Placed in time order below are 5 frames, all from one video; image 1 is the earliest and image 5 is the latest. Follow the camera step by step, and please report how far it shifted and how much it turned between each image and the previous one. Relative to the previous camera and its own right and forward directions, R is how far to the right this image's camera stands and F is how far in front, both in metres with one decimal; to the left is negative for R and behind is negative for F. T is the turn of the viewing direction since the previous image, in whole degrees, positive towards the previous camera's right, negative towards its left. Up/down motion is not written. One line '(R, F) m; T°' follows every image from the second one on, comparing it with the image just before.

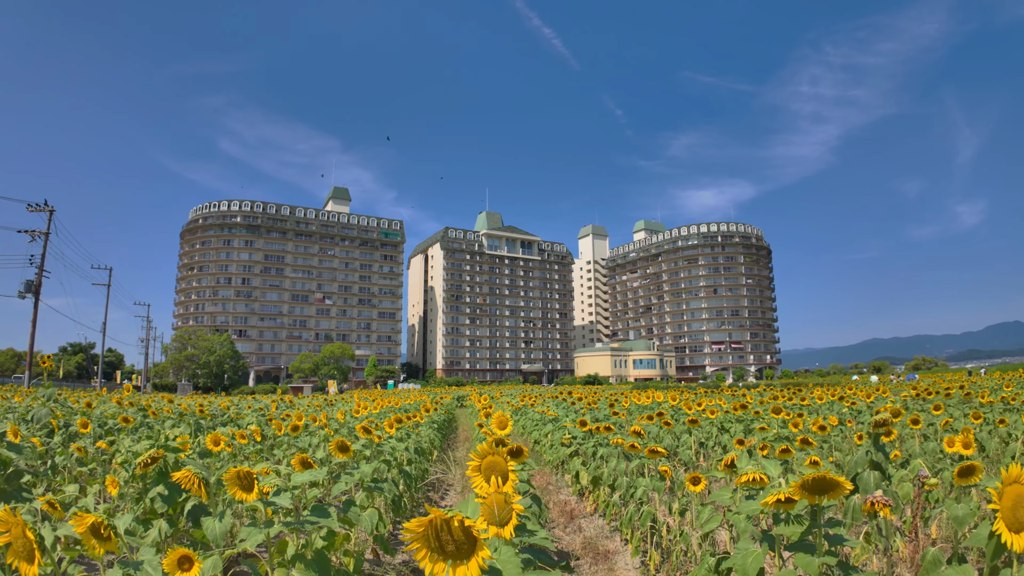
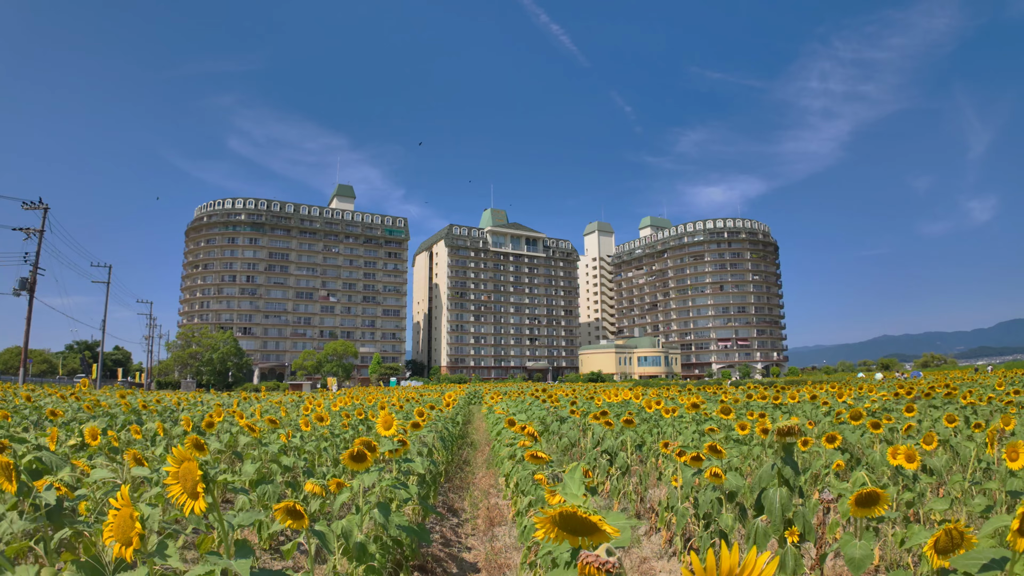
(+0.6, +0.3) m; -1°
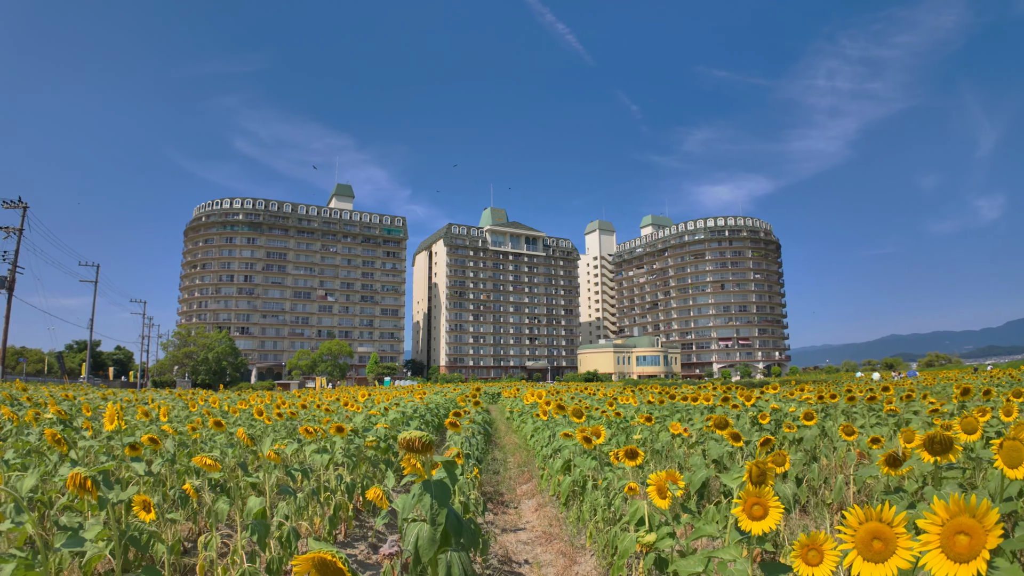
(+1.1, +0.4) m; -1°
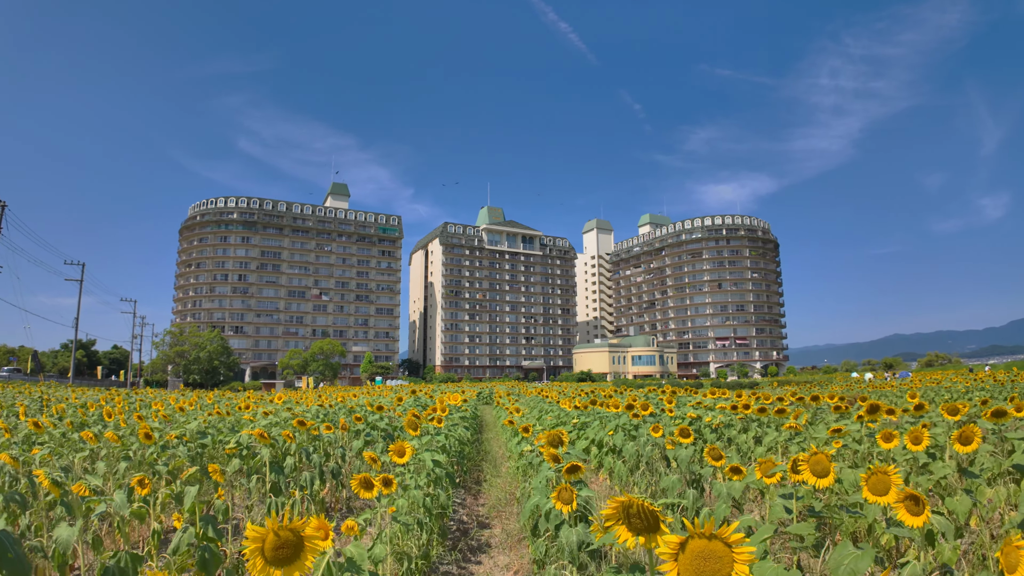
(+1.0, +0.4) m; 0°
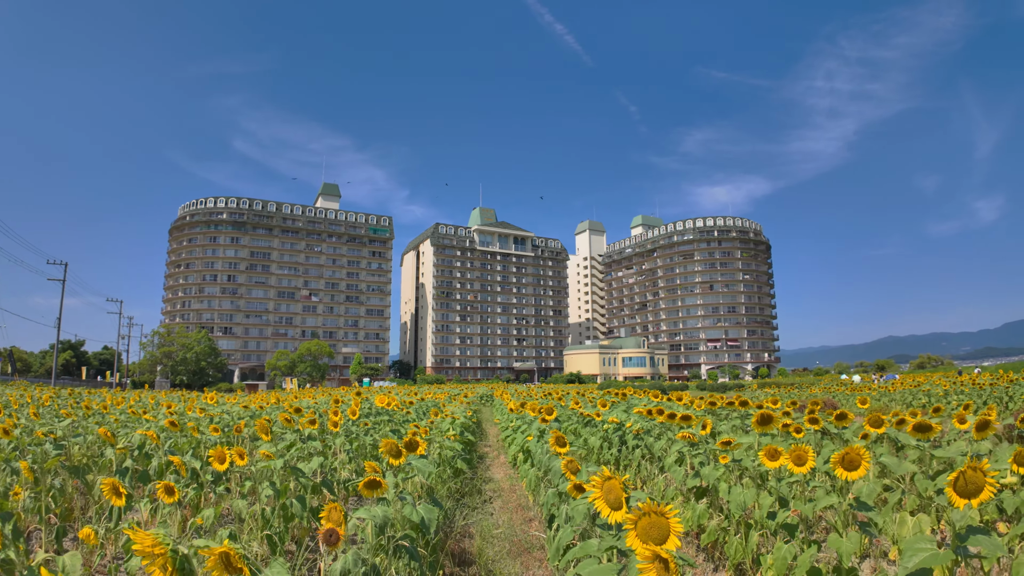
(+0.9, +0.2) m; 0°
